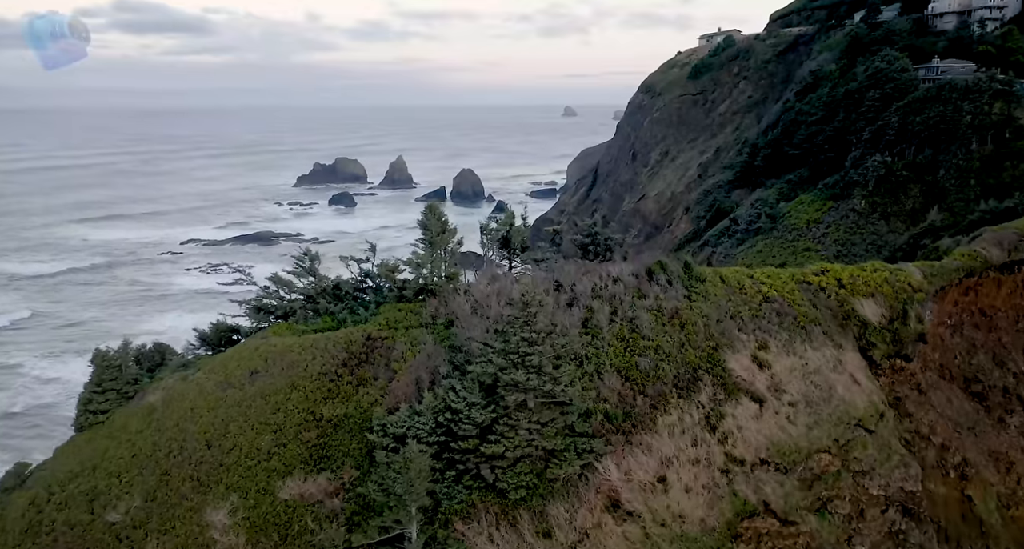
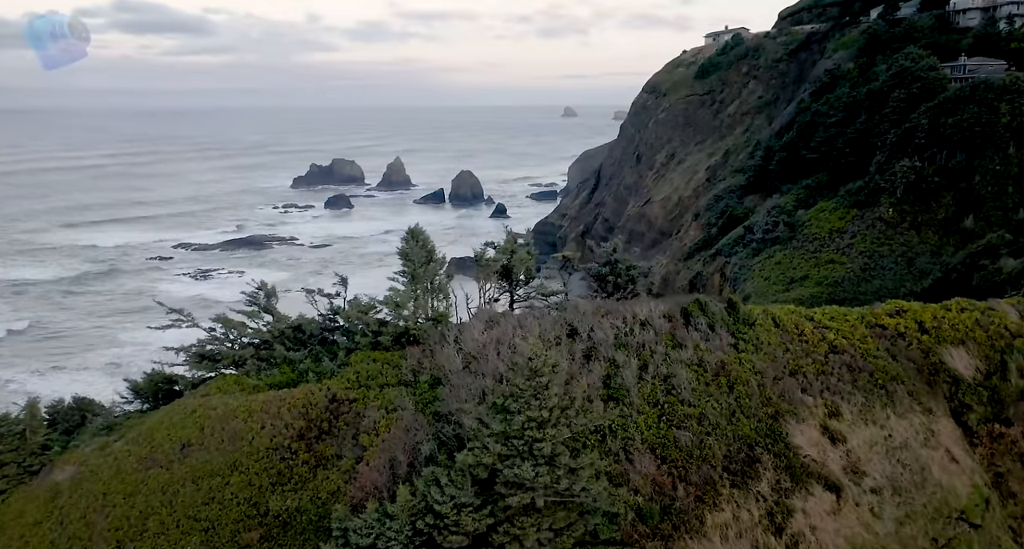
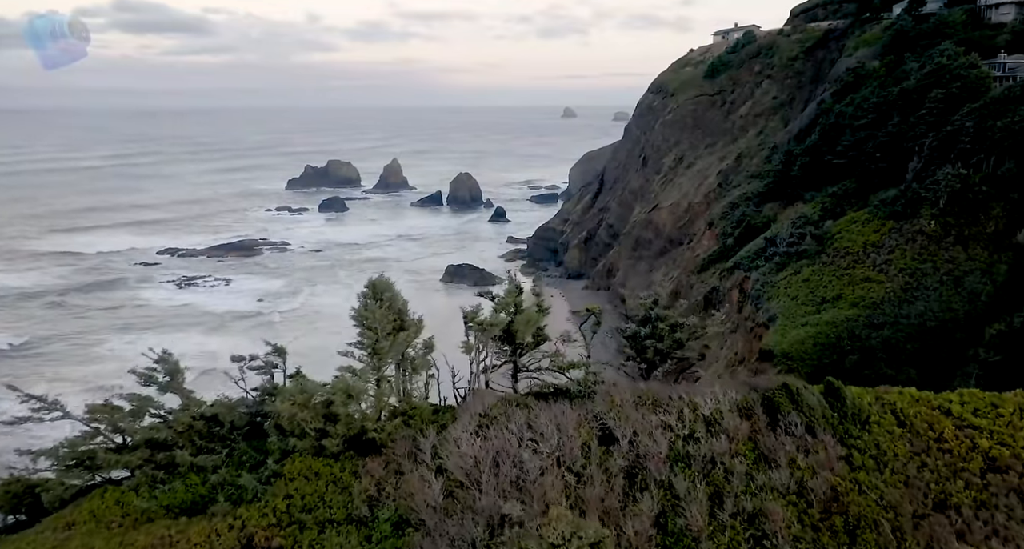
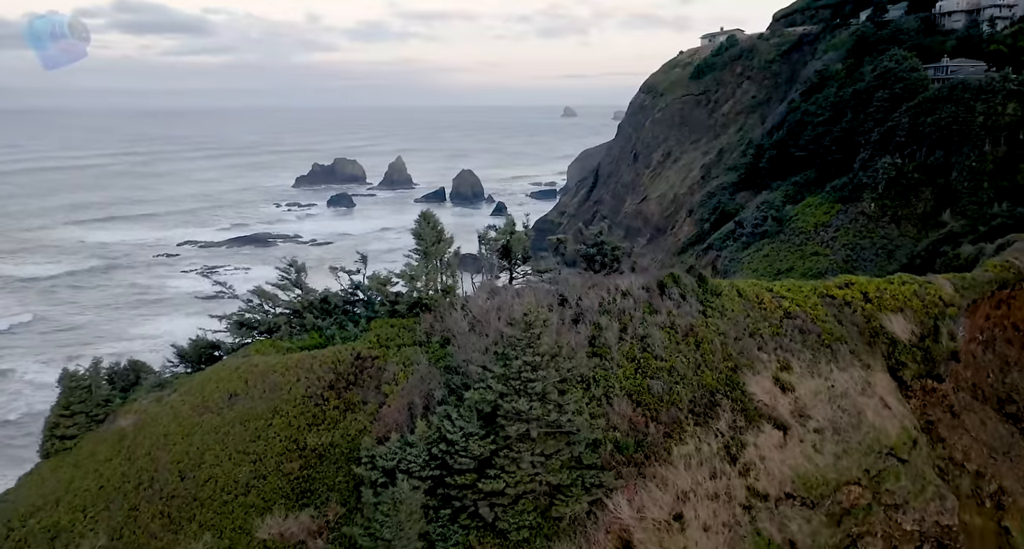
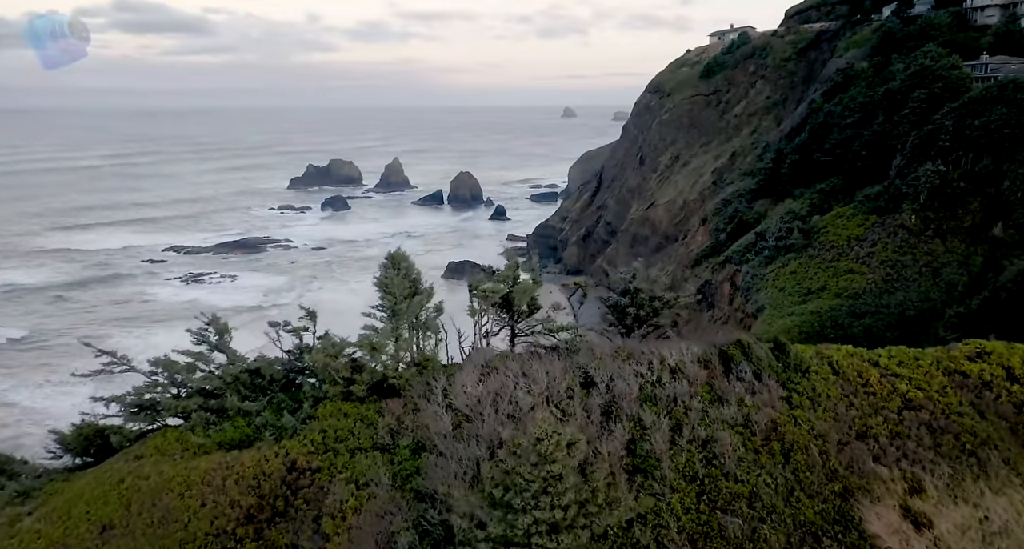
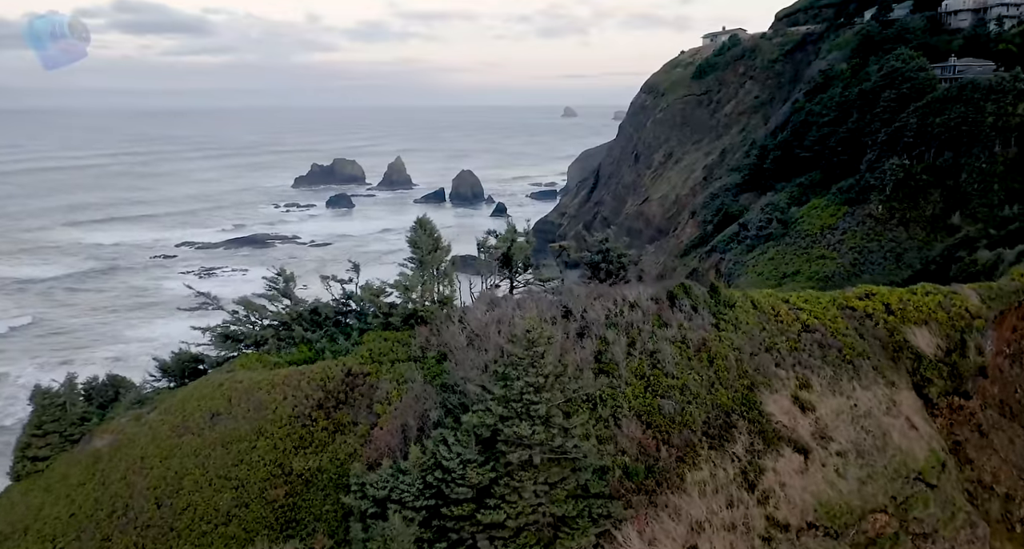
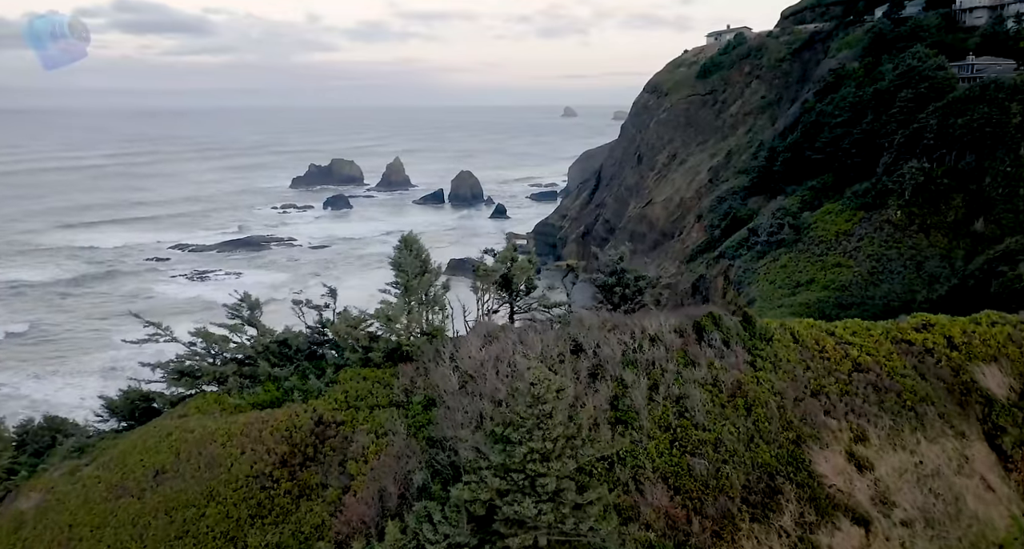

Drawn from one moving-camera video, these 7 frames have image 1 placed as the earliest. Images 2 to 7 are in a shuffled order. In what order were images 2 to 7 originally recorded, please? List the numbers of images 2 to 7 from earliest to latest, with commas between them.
4, 6, 2, 7, 5, 3
